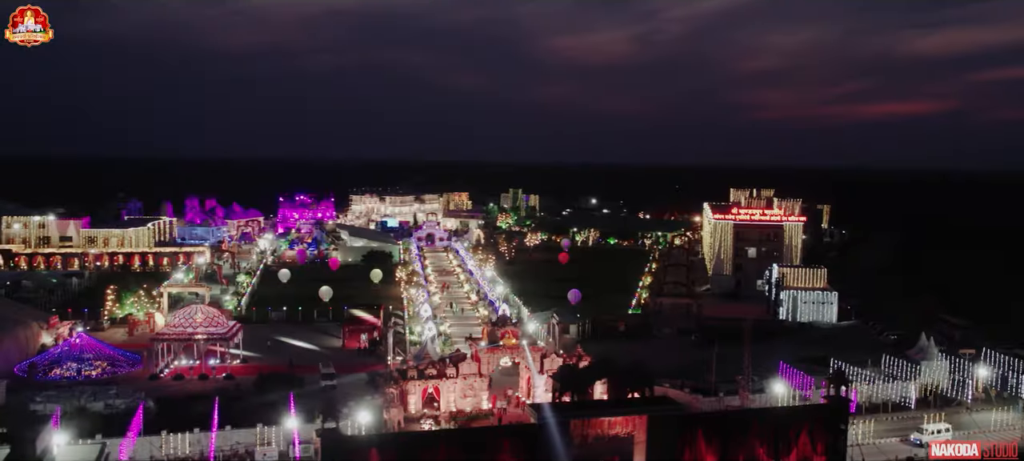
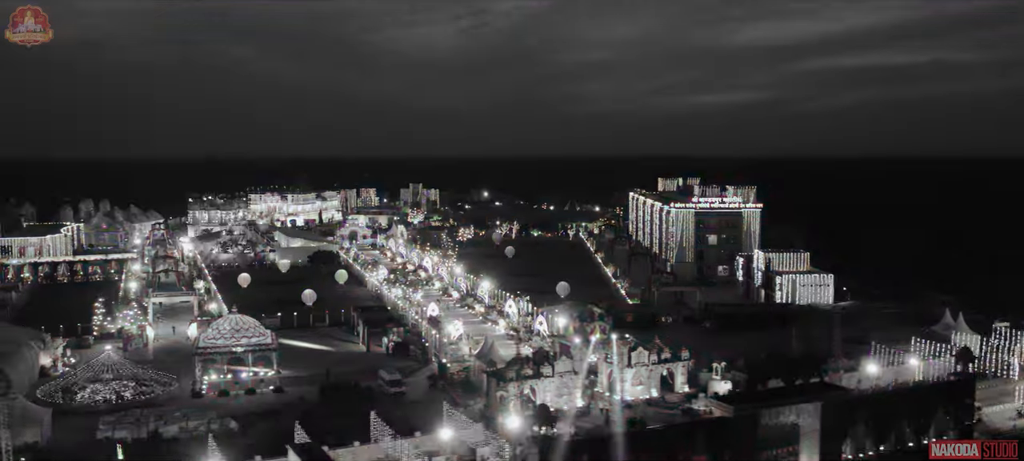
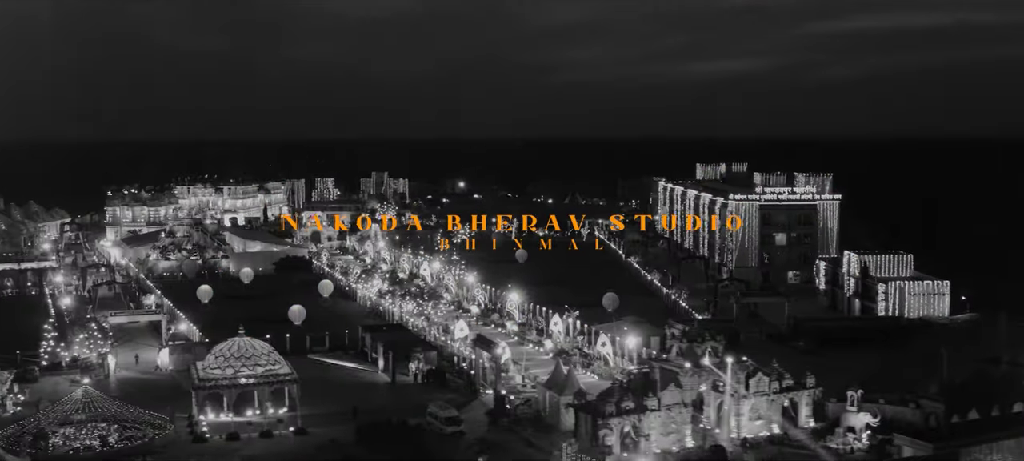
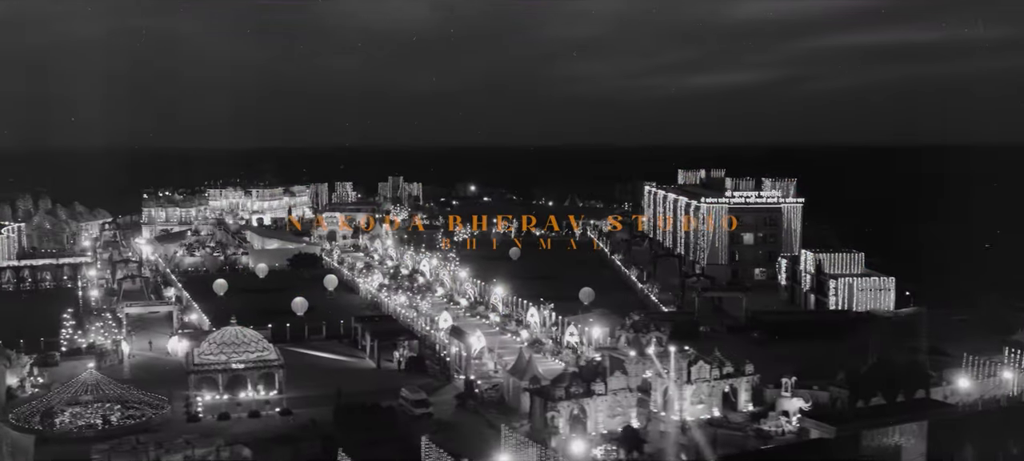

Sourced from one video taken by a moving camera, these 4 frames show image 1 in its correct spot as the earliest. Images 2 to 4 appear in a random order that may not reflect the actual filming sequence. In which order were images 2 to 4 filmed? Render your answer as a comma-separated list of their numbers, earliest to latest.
2, 4, 3
